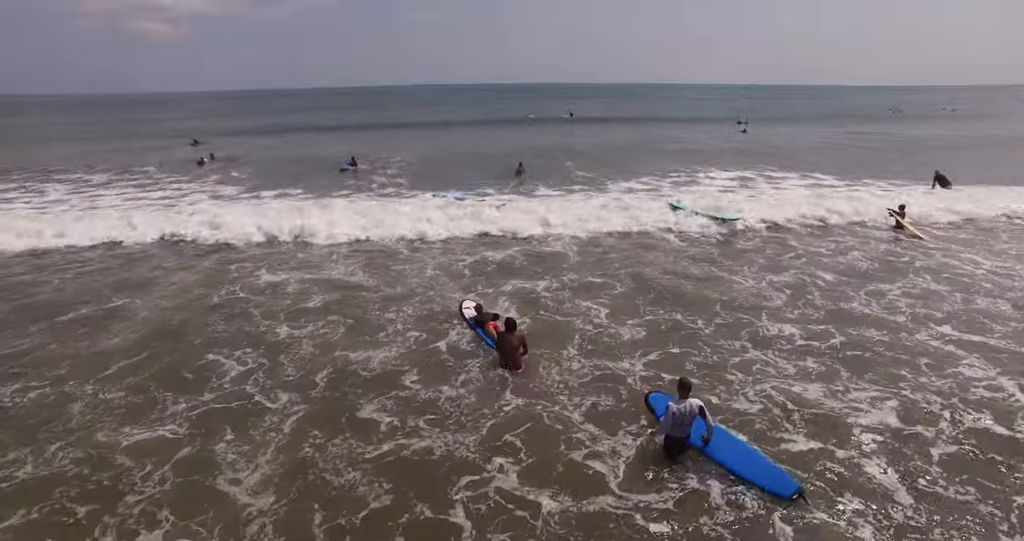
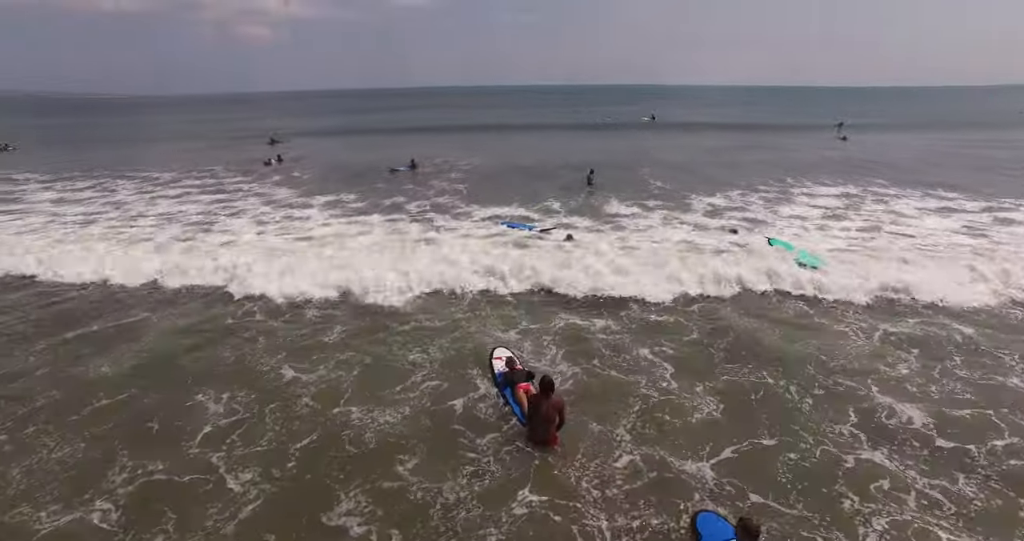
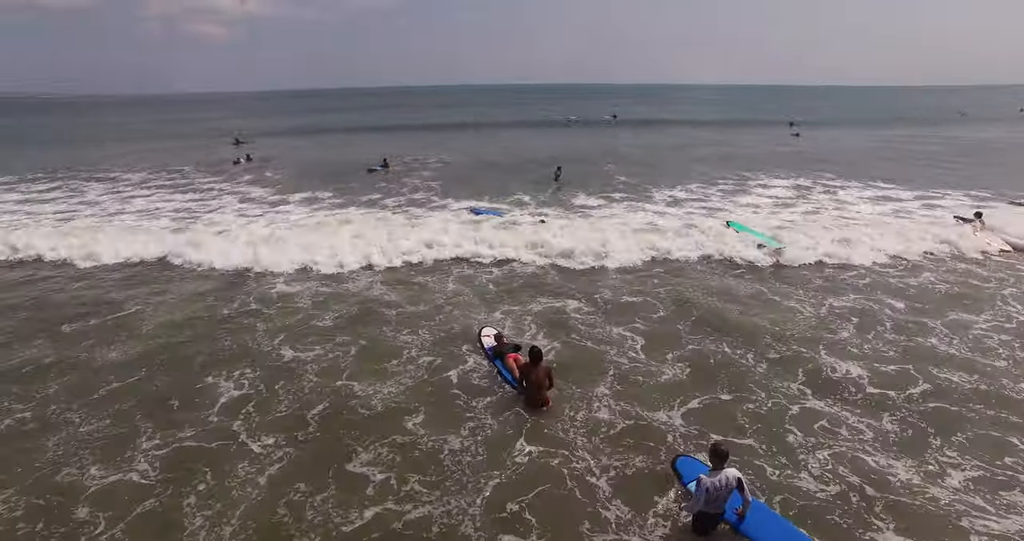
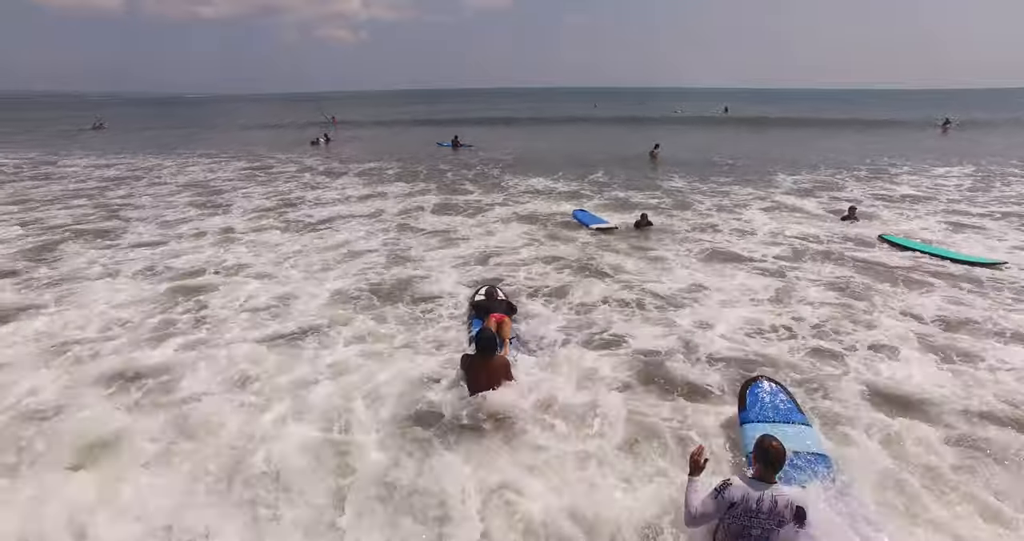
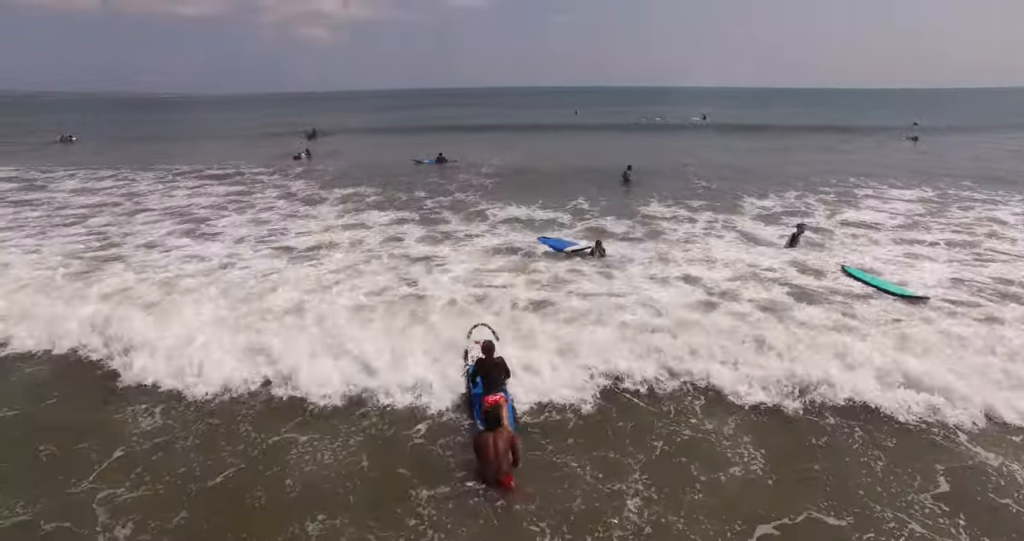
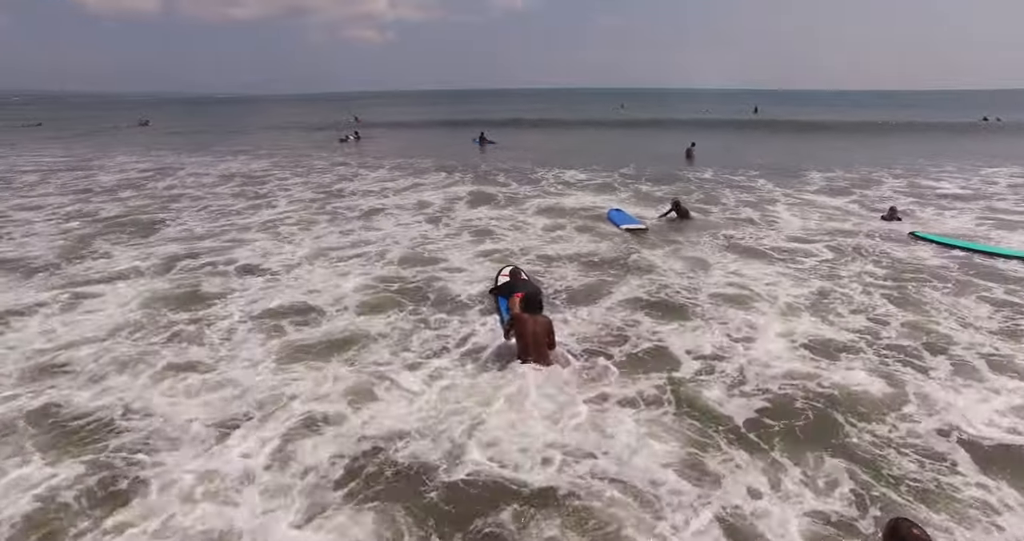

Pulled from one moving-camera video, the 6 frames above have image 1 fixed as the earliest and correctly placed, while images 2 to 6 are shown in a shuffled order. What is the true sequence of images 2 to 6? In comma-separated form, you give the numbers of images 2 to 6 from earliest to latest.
3, 2, 5, 4, 6
